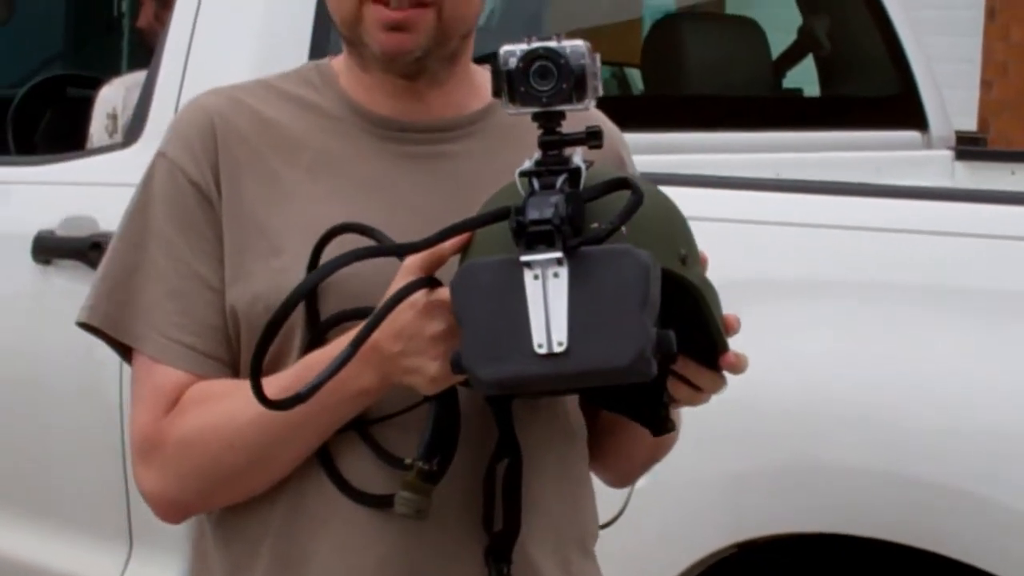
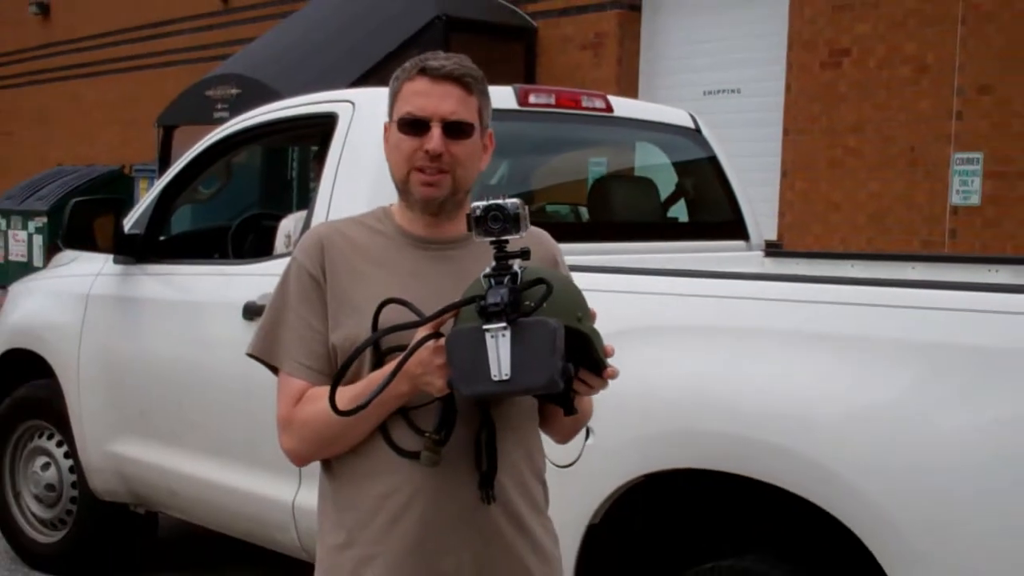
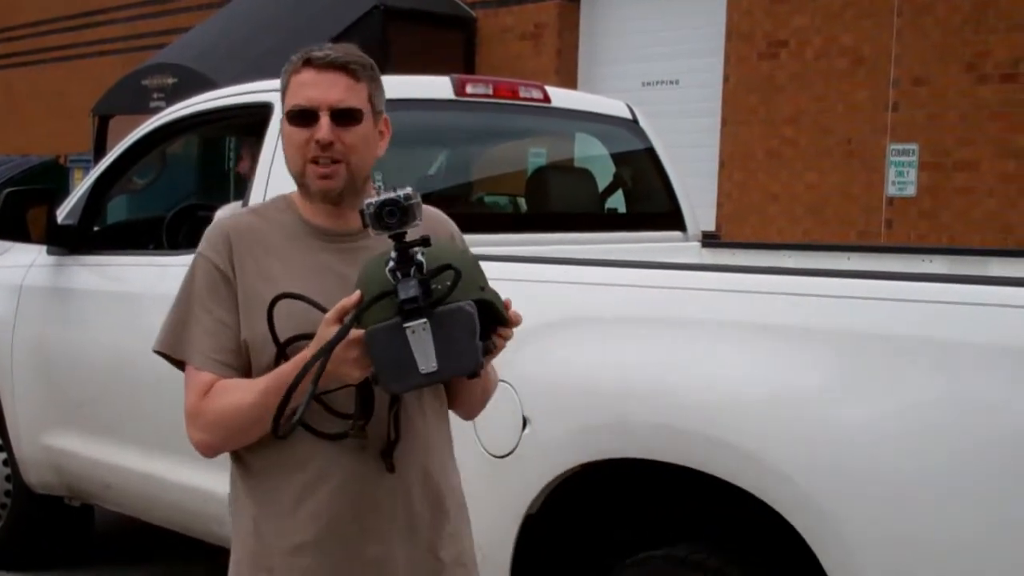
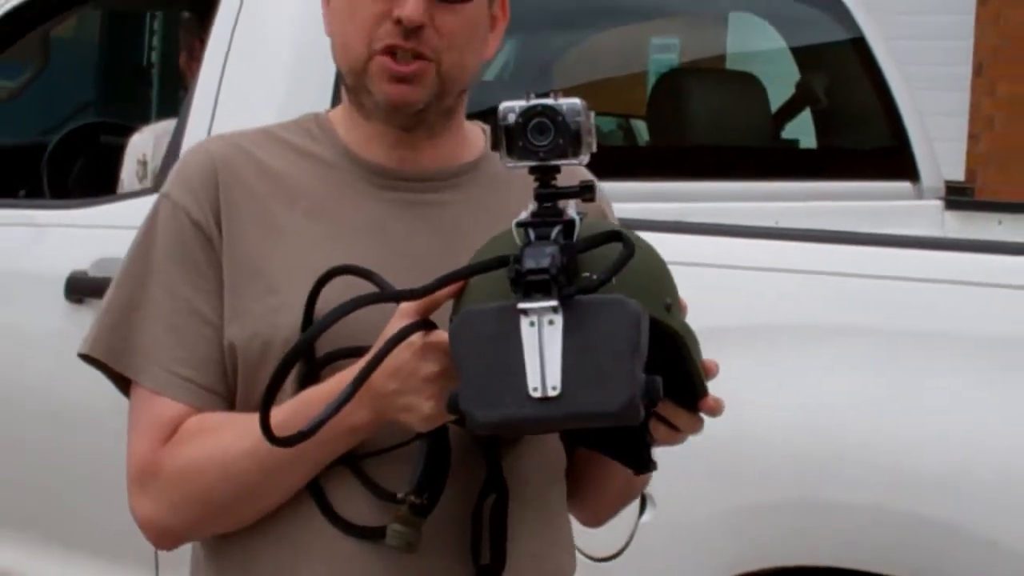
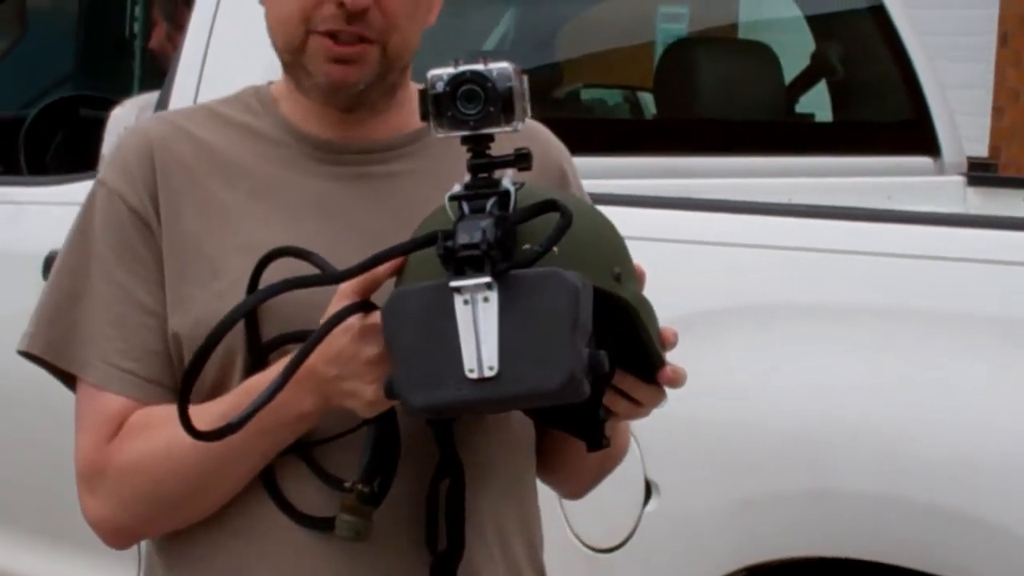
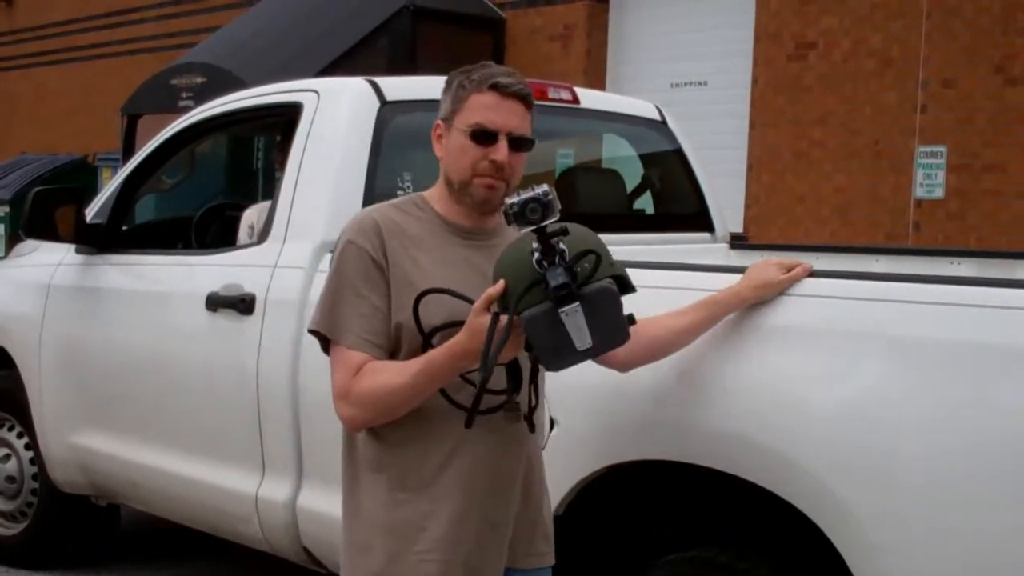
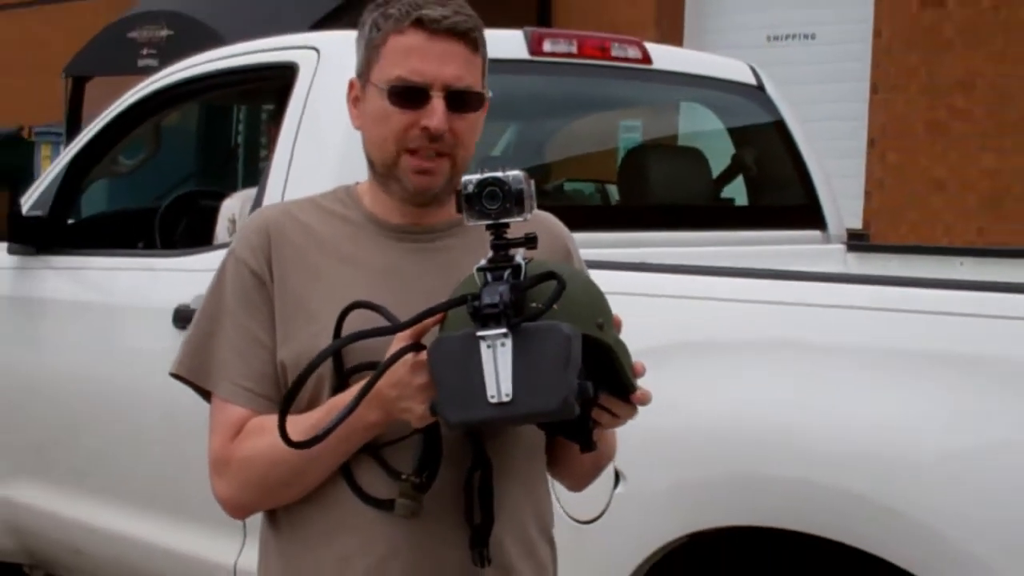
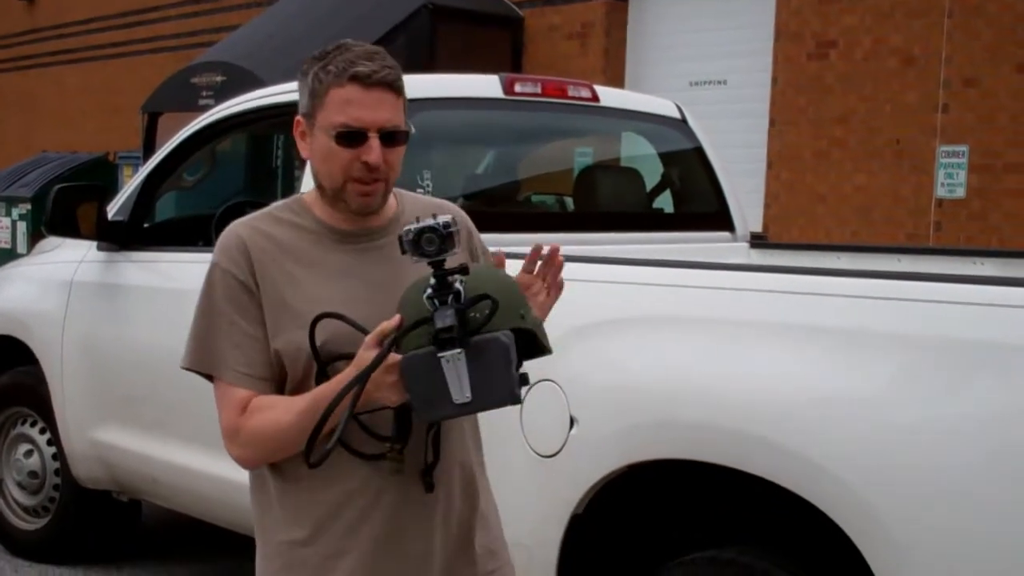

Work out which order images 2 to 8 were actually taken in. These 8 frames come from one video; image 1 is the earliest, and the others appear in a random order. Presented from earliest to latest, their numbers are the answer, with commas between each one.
5, 4, 7, 2, 8, 6, 3
